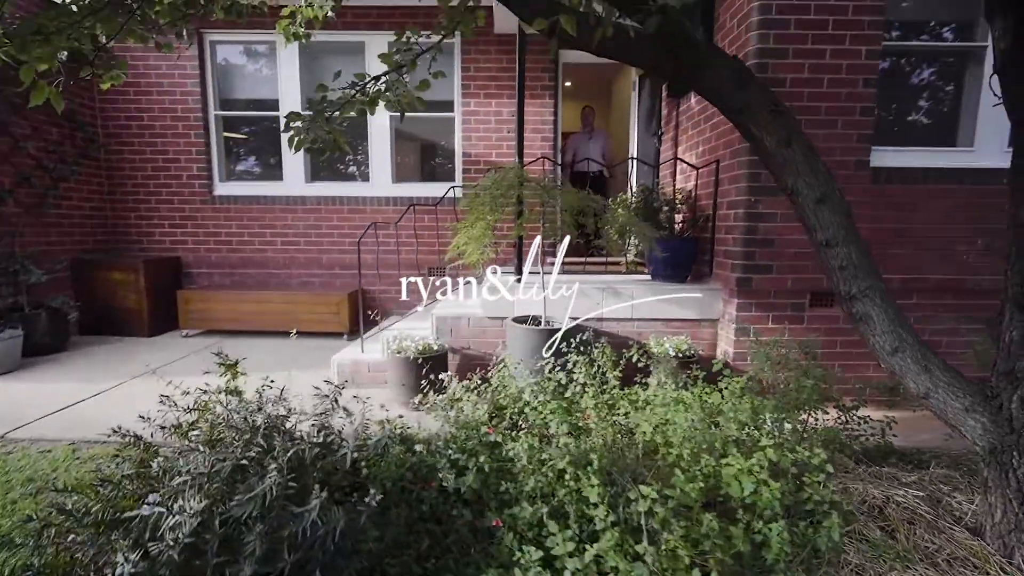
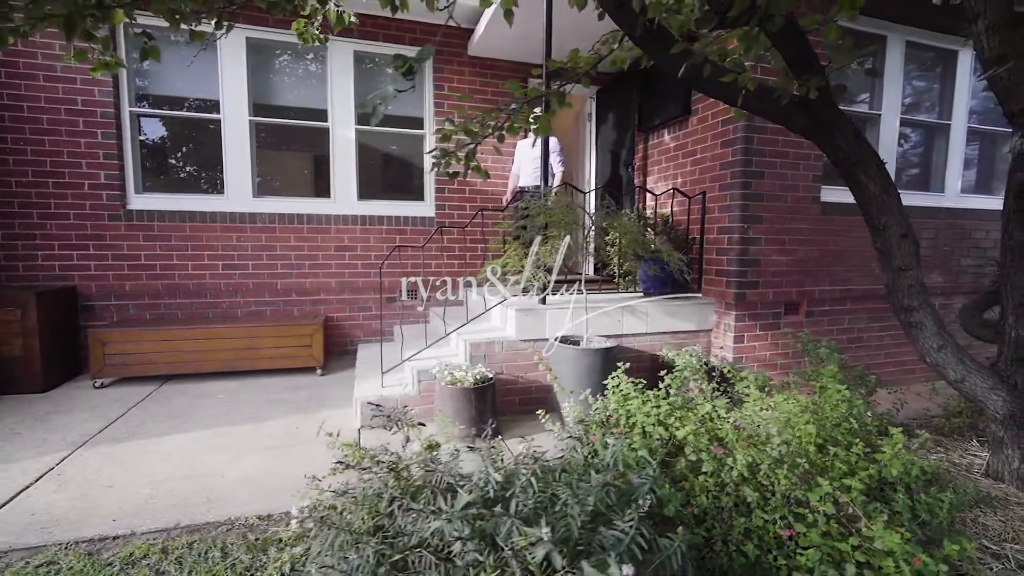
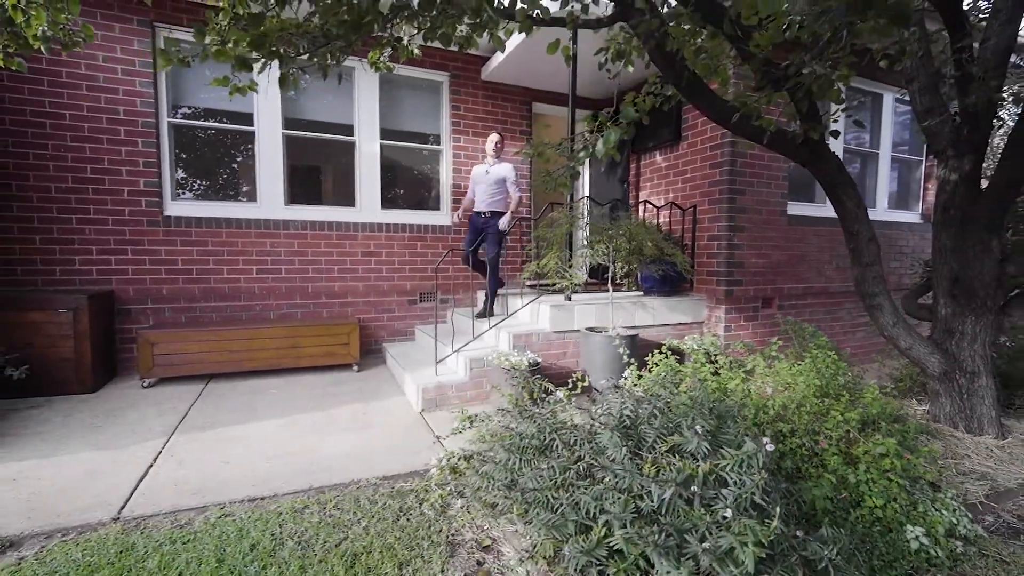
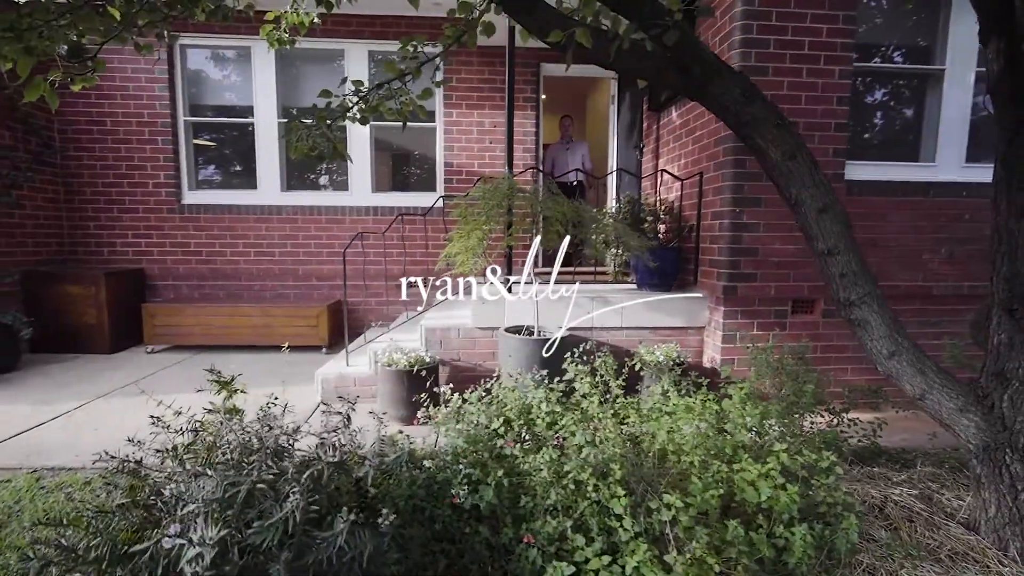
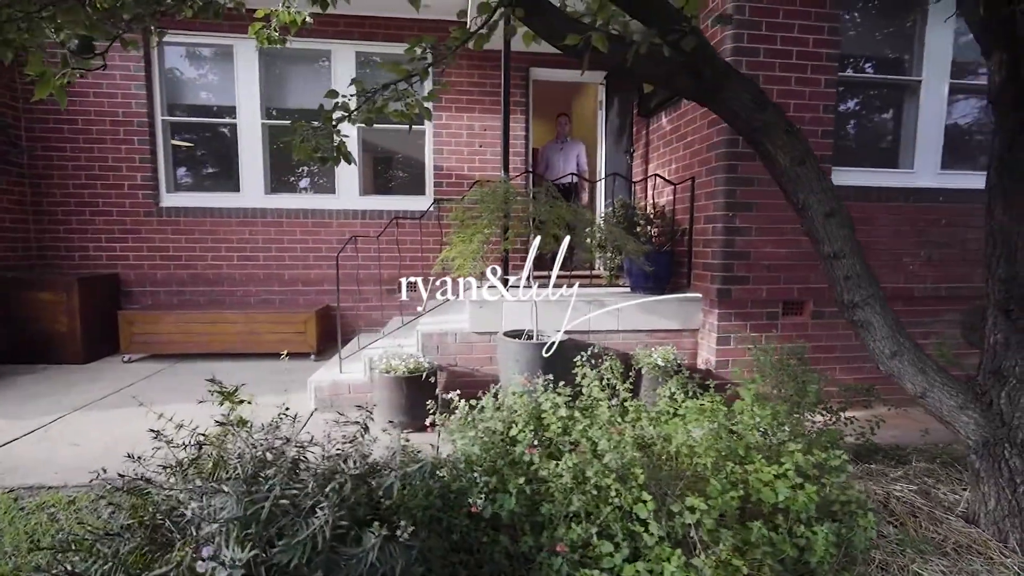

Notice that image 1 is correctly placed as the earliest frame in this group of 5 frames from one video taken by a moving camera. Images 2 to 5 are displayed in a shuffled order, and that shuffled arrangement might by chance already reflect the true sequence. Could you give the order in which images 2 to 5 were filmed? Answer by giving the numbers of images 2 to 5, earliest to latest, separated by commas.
4, 5, 2, 3
